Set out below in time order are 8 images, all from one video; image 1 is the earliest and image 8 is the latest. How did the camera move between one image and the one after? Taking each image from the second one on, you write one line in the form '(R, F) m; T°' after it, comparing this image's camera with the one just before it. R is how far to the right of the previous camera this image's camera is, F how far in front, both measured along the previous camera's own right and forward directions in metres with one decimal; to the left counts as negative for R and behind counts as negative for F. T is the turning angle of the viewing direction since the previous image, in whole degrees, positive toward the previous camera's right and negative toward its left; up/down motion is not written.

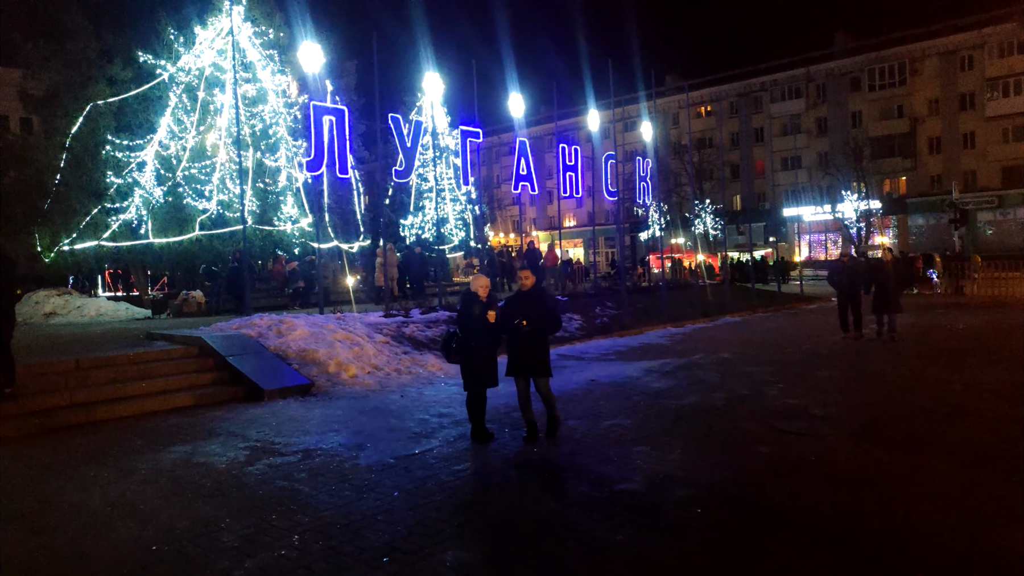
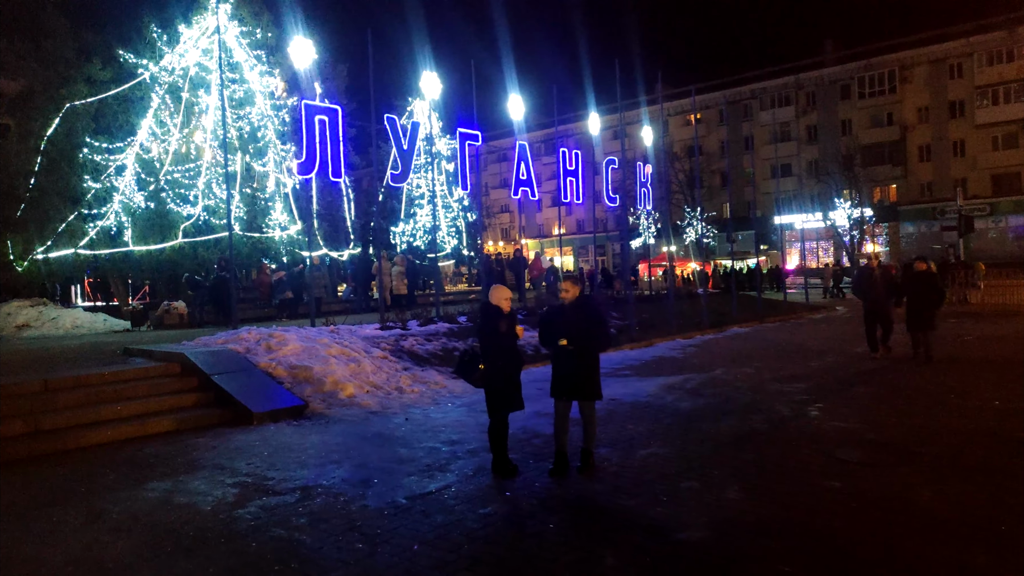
(-0.4, +0.9) m; +1°
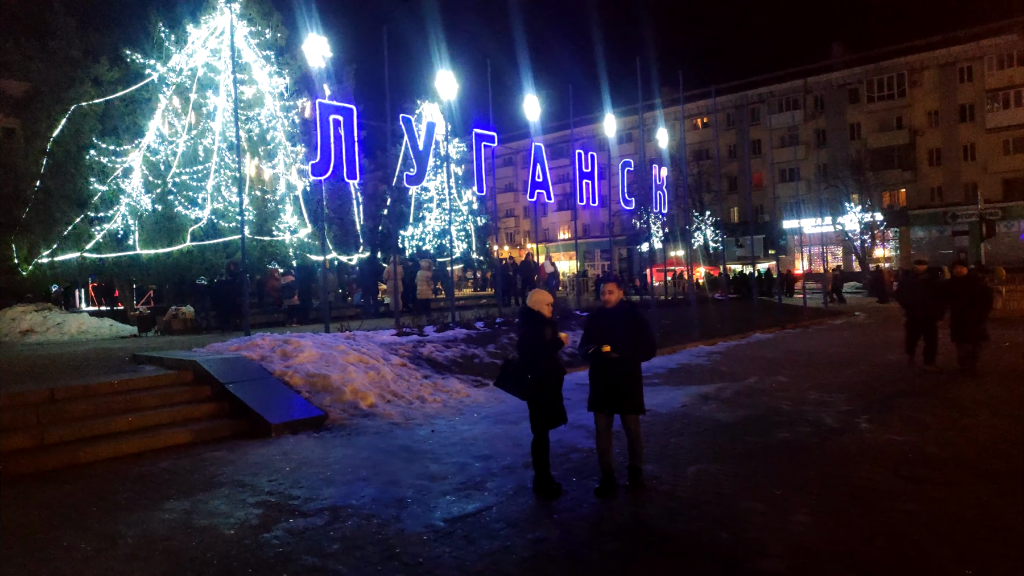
(-0.3, +0.5) m; 0°
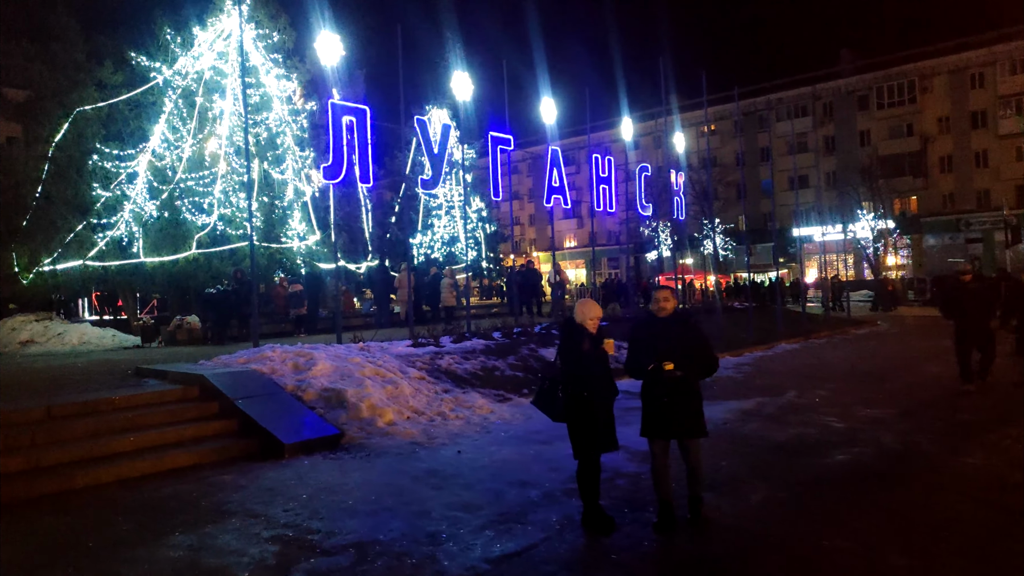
(-0.3, +0.6) m; 0°
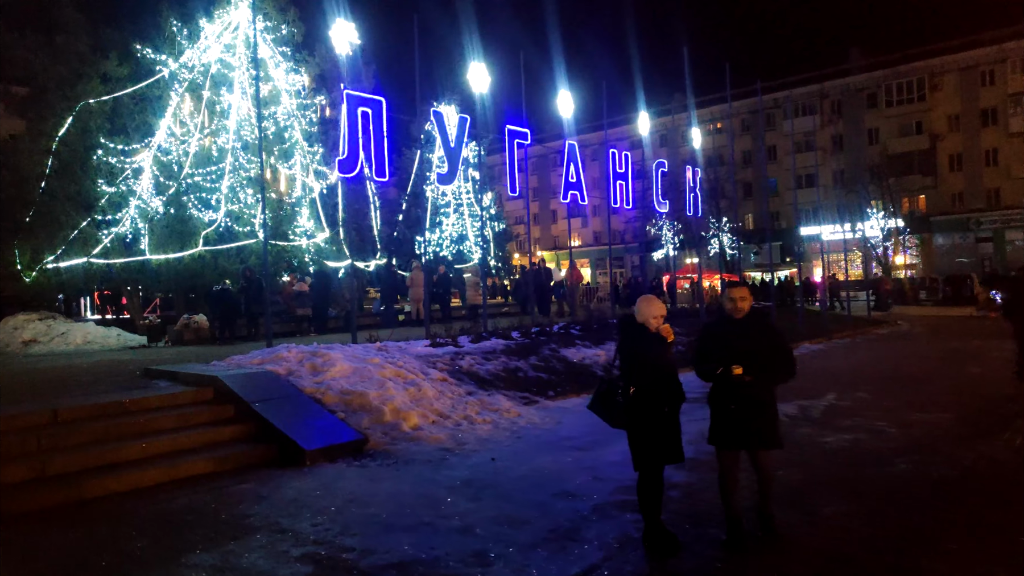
(-0.4, +0.5) m; 0°
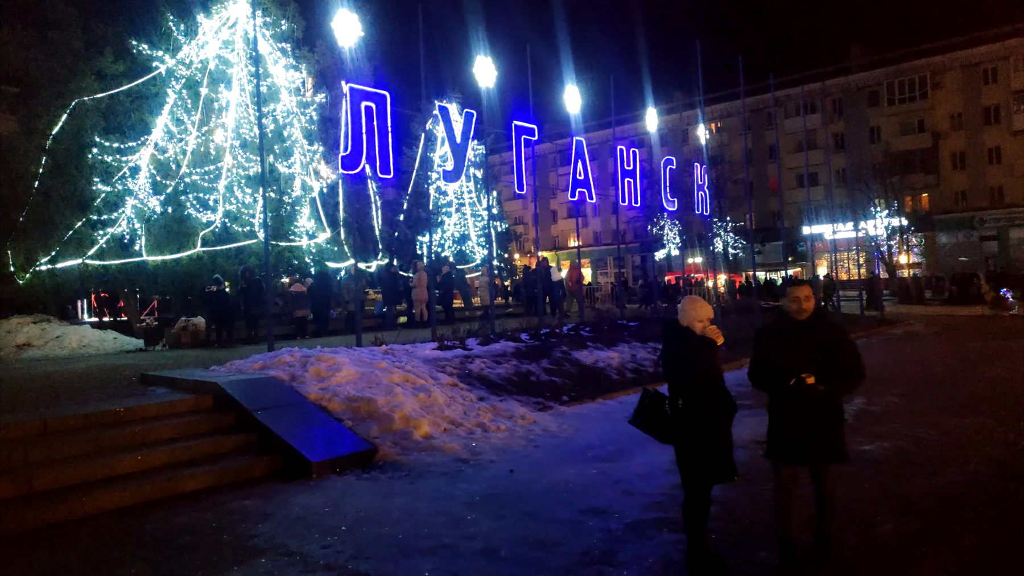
(-0.2, +0.4) m; 0°
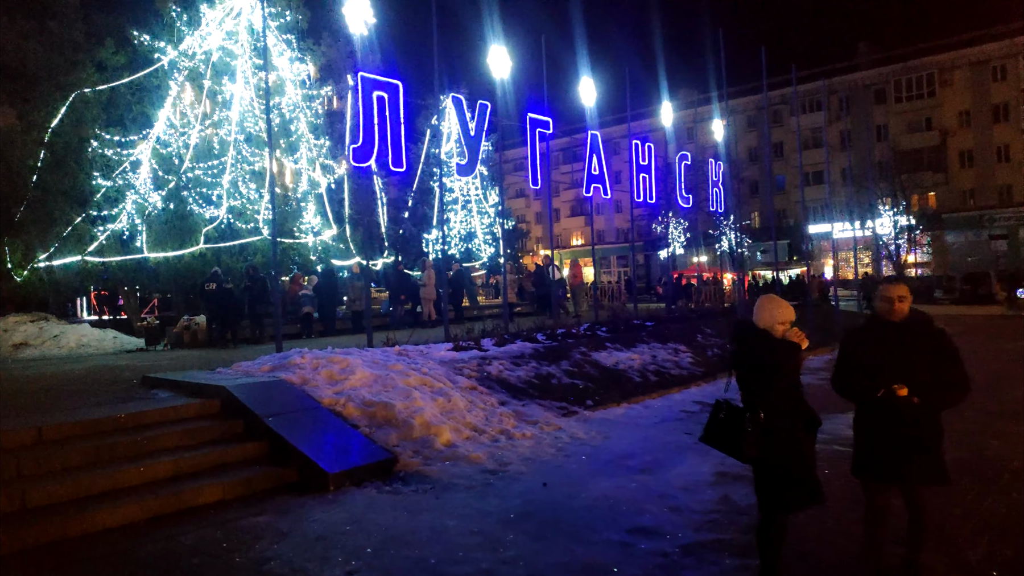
(-0.3, +0.5) m; 0°
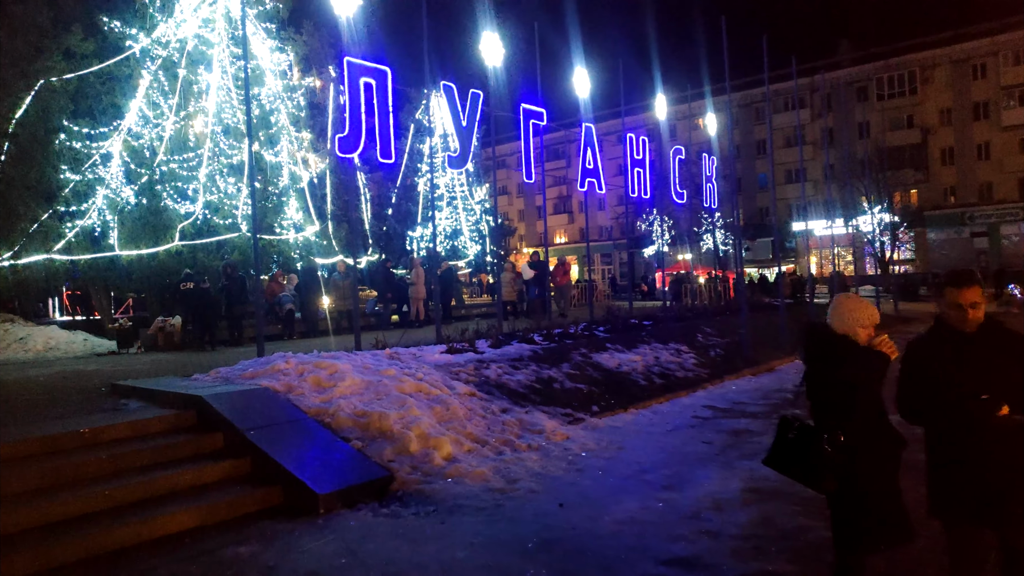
(-0.2, +0.6) m; +2°
